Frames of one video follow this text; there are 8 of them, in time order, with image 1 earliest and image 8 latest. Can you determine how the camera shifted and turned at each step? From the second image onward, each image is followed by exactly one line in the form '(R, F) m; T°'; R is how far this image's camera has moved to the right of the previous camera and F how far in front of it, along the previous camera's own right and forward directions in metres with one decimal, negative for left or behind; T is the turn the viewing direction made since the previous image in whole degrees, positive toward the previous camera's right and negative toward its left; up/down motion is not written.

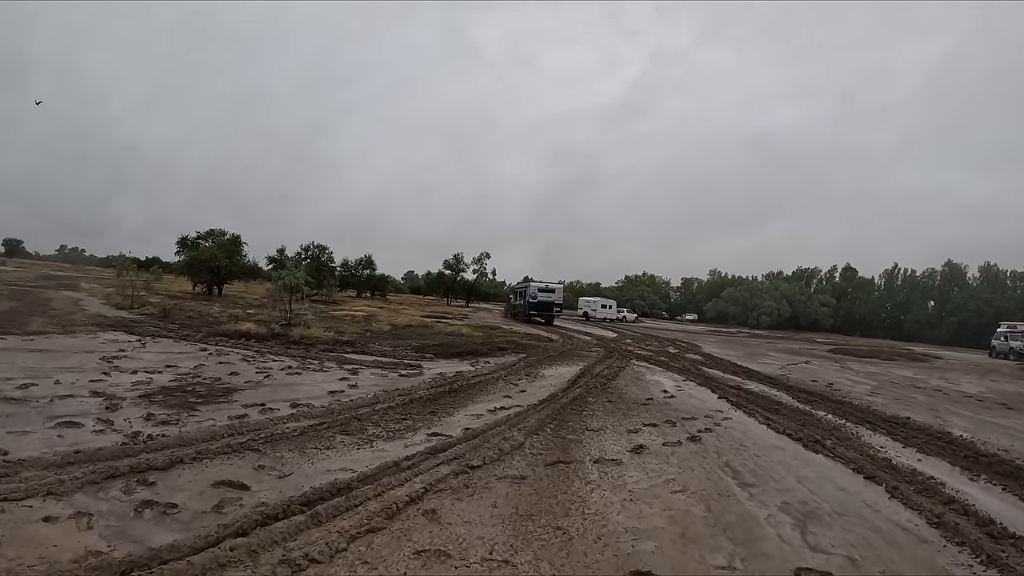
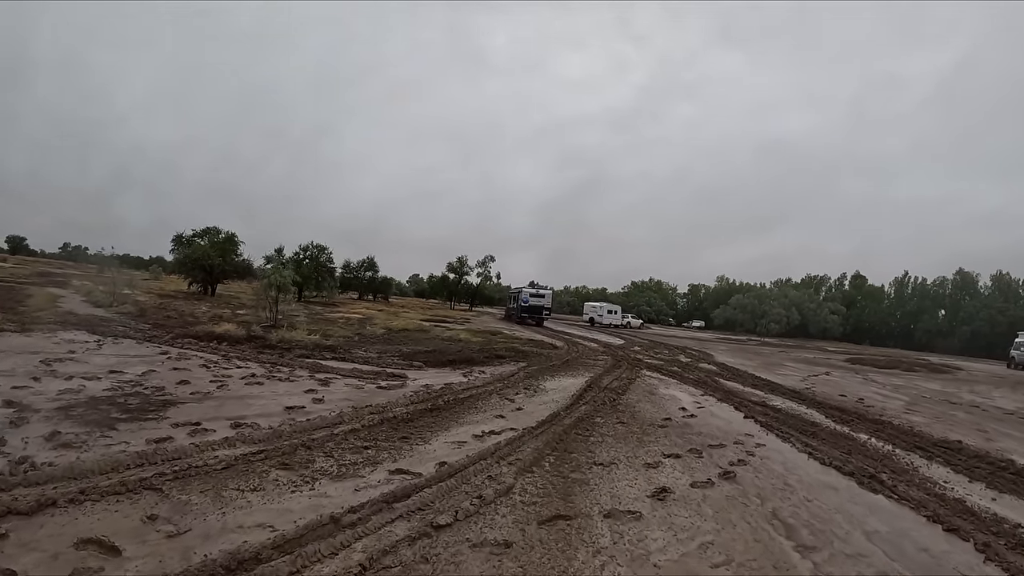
(+0.2, +1.8) m; -1°
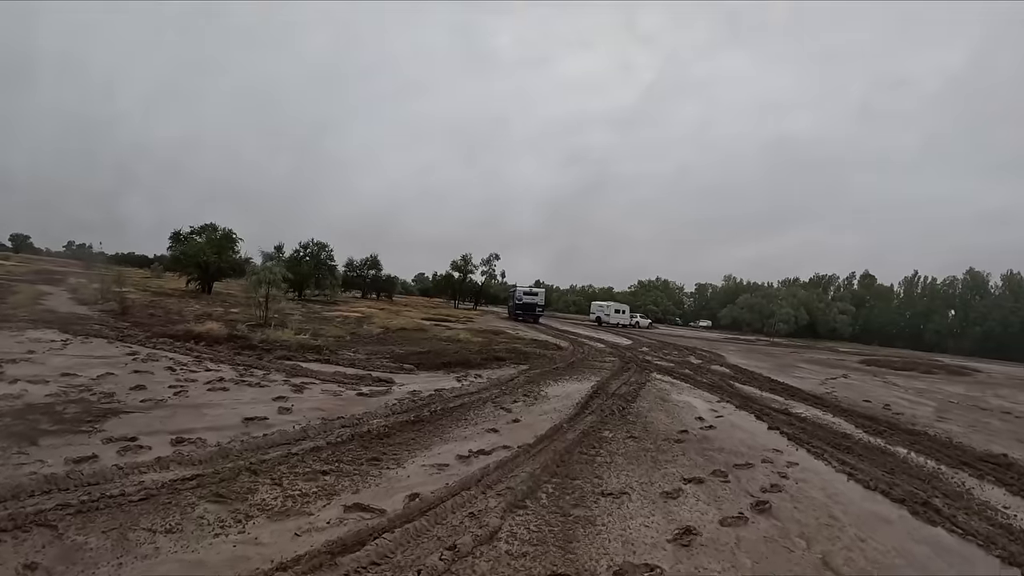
(+0.2, +1.3) m; -1°
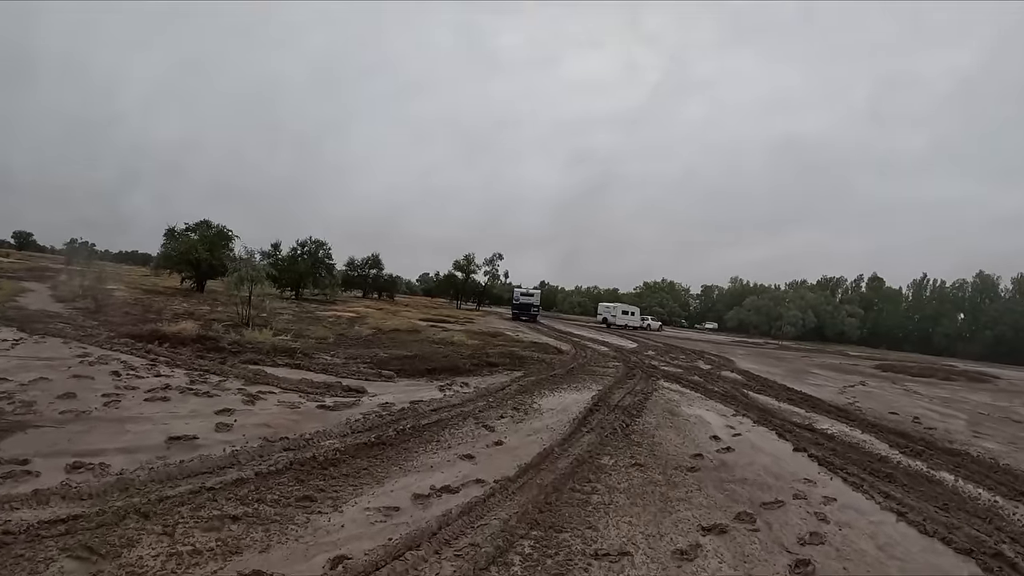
(+0.4, +1.4) m; -1°
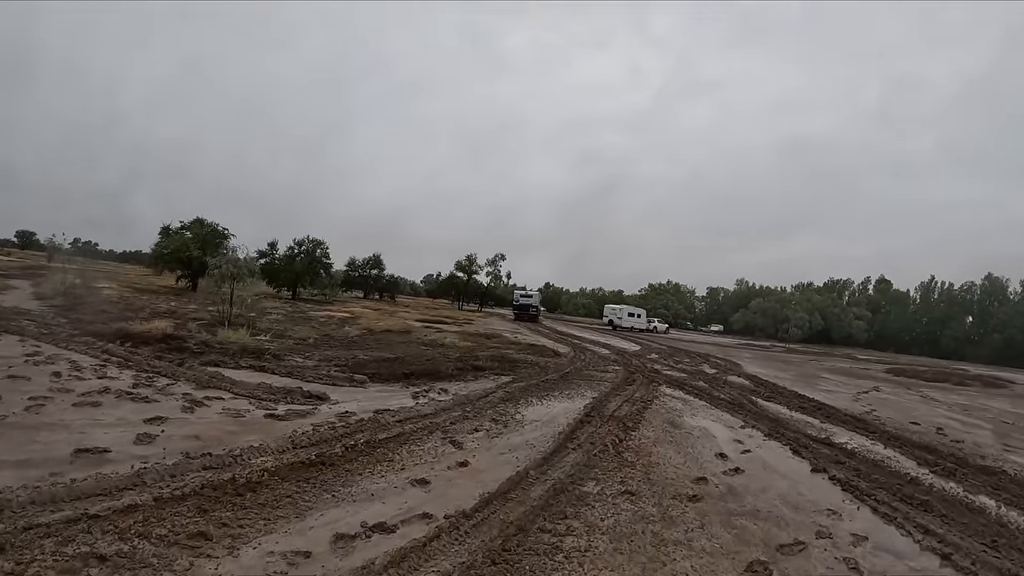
(+0.5, +1.2) m; -1°
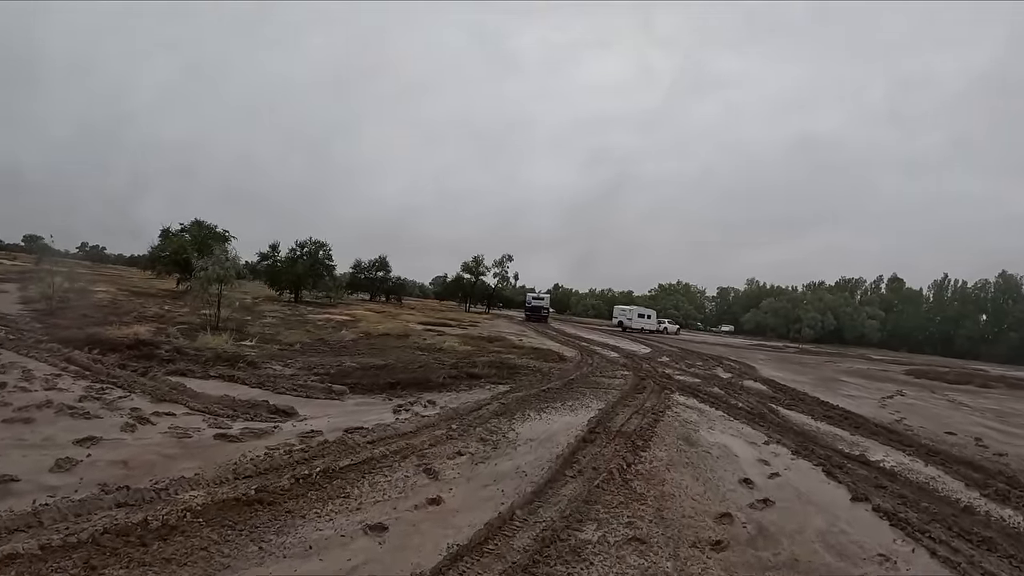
(+0.3, +1.1) m; -1°
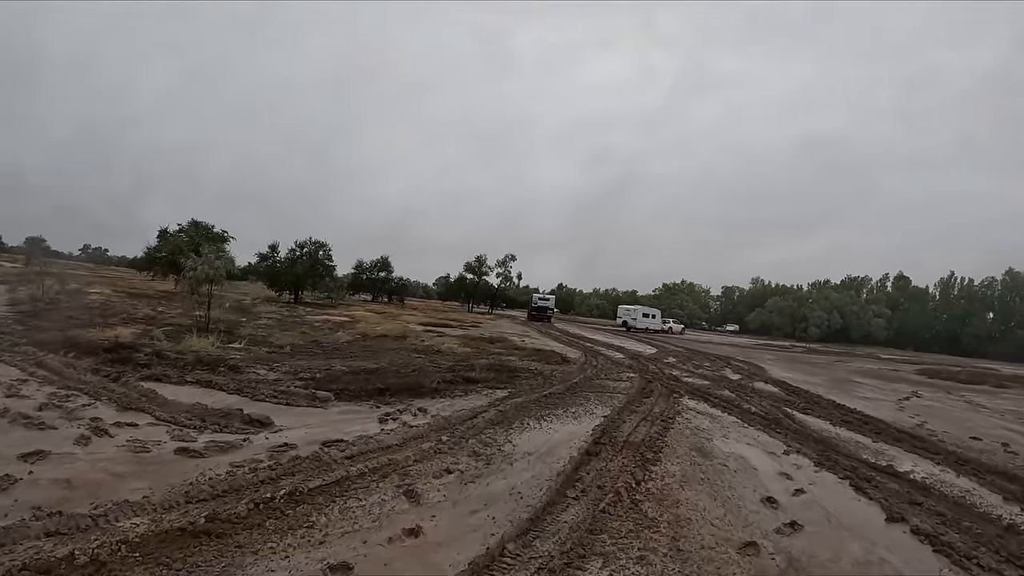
(+0.1, +0.8) m; 0°
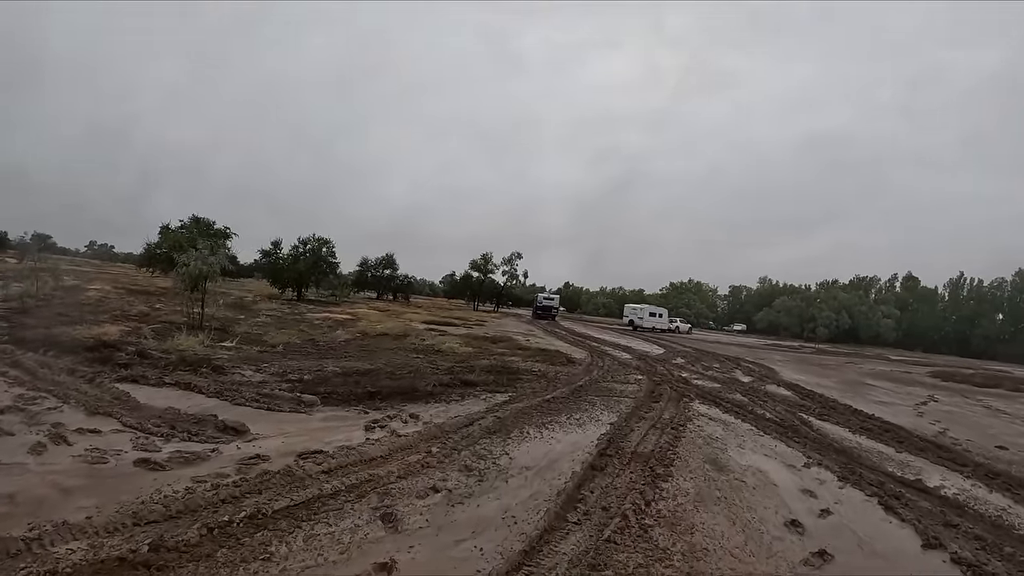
(+0.1, +0.7) m; -1°
